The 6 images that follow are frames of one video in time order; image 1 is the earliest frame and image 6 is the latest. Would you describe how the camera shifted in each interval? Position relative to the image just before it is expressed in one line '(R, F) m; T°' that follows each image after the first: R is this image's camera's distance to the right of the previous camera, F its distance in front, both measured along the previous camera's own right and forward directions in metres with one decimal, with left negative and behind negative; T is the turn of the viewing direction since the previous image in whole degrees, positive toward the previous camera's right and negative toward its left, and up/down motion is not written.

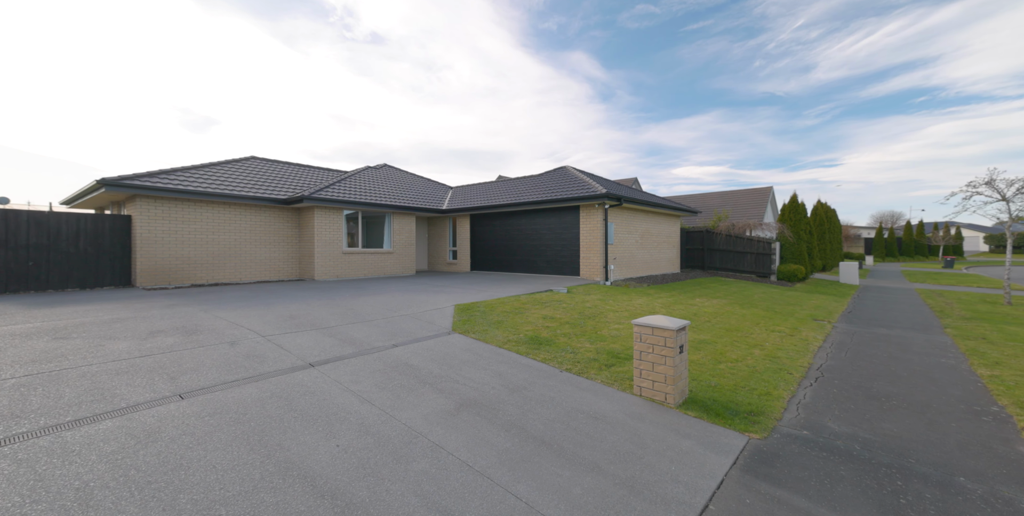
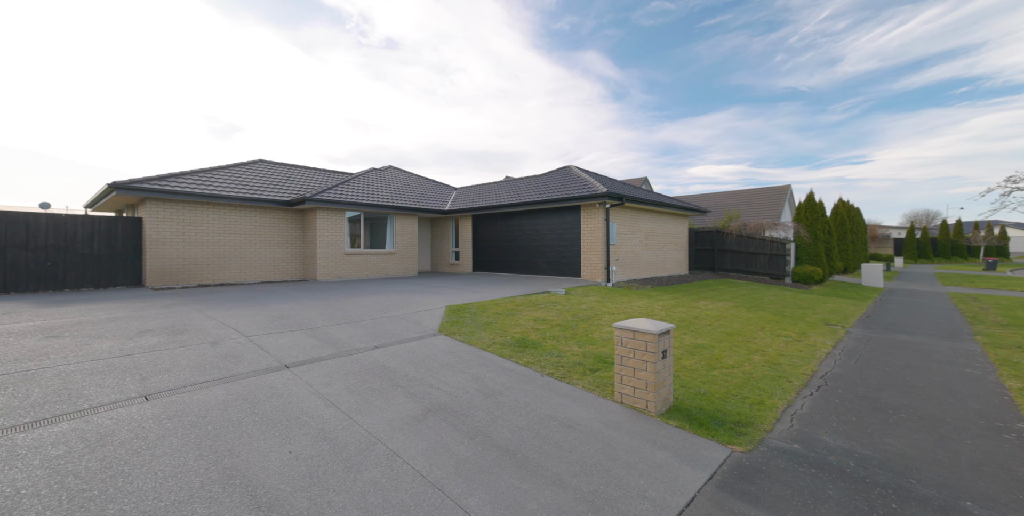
(+0.4, +0.1) m; -2°
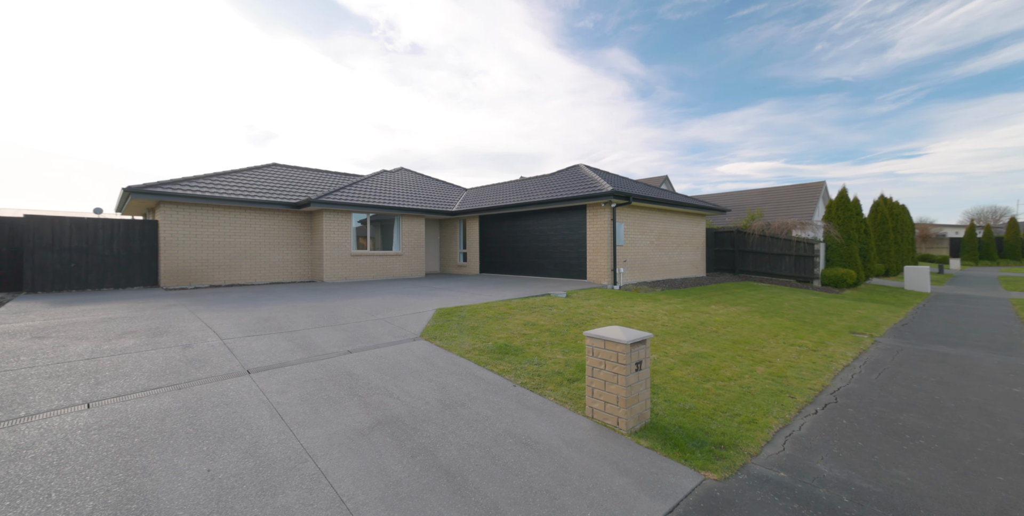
(+0.6, +0.3) m; -4°
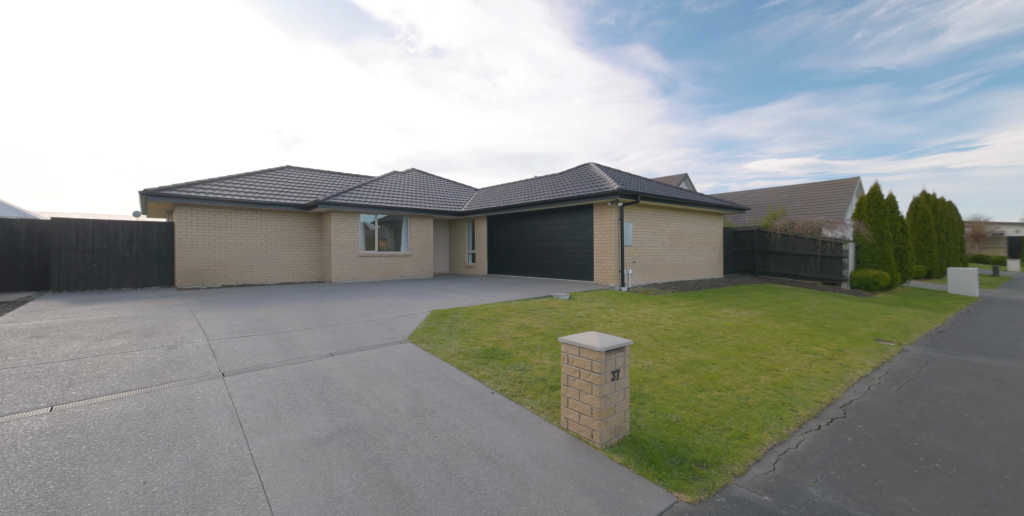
(+0.5, +0.2) m; -3°
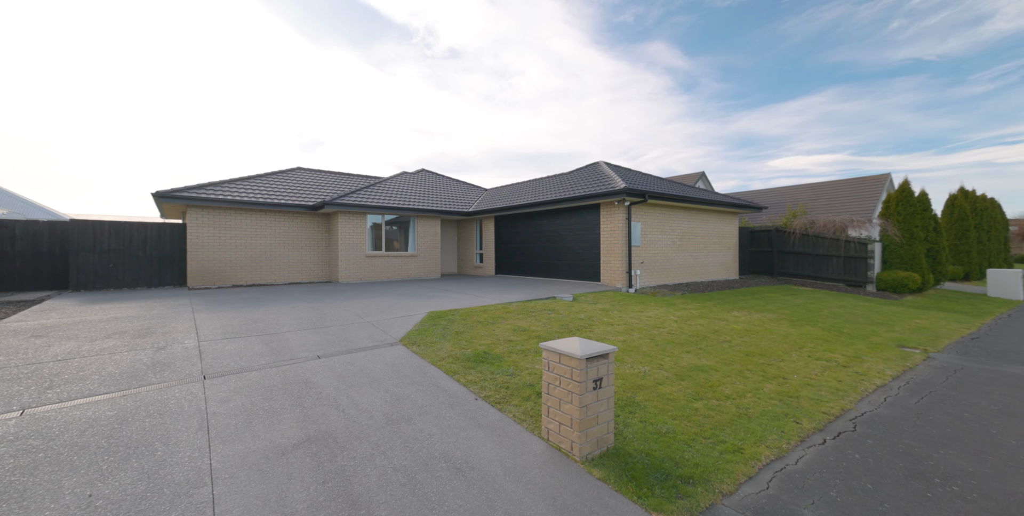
(+0.3, +0.2) m; -3°
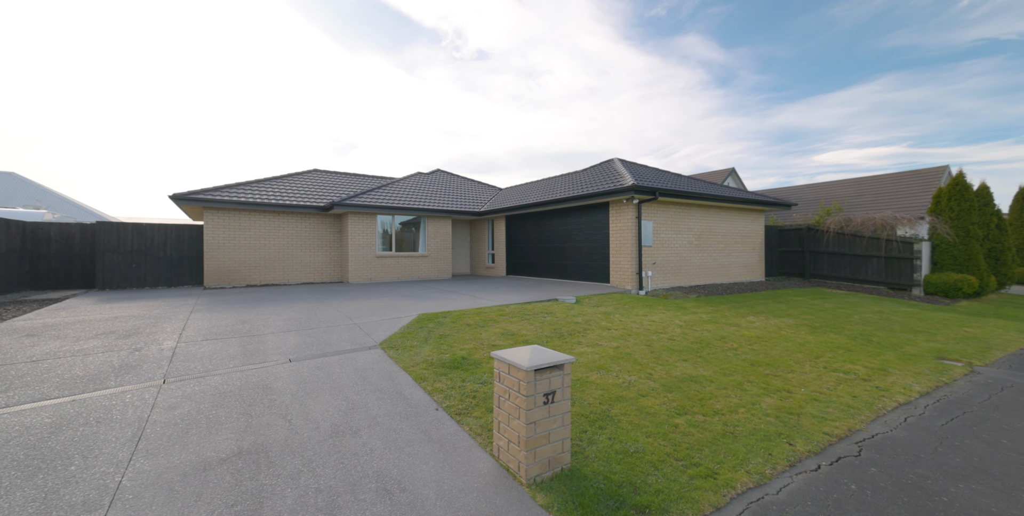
(+0.6, +0.3) m; -5°
